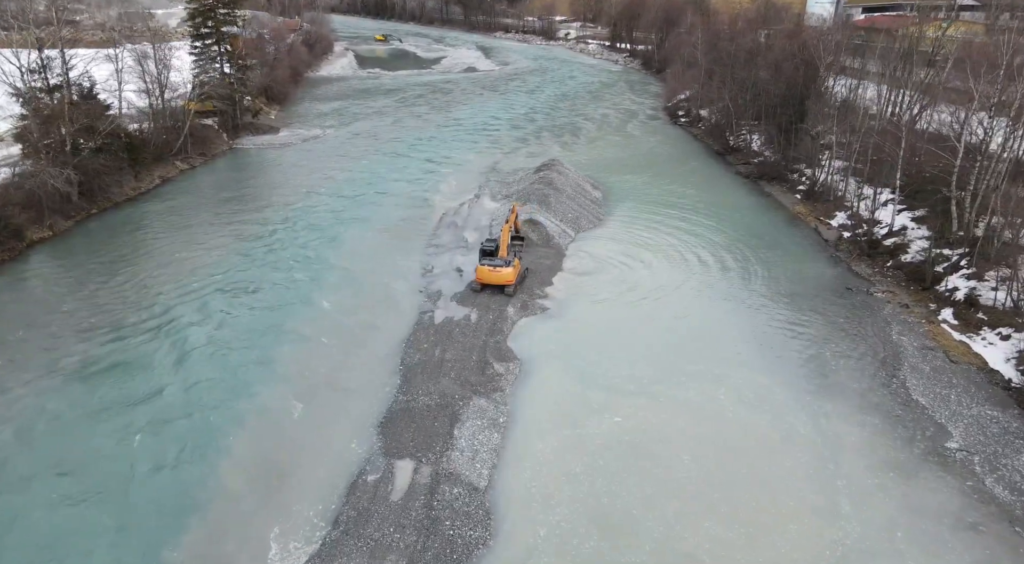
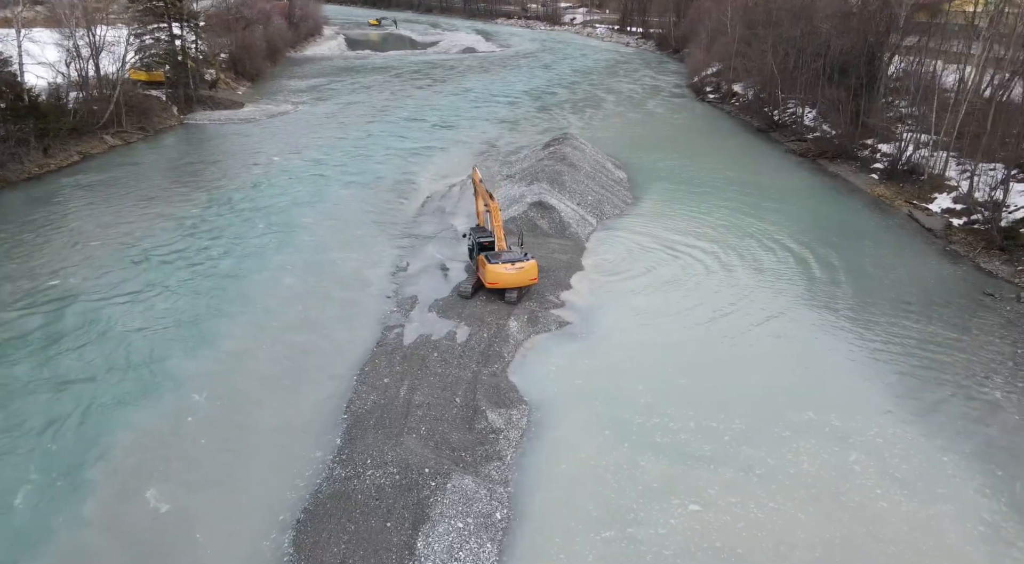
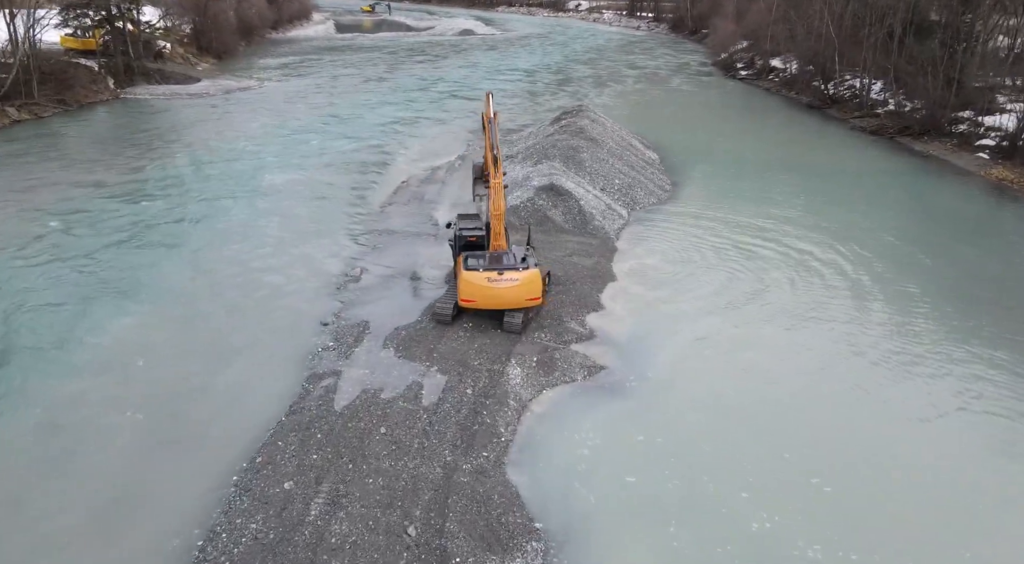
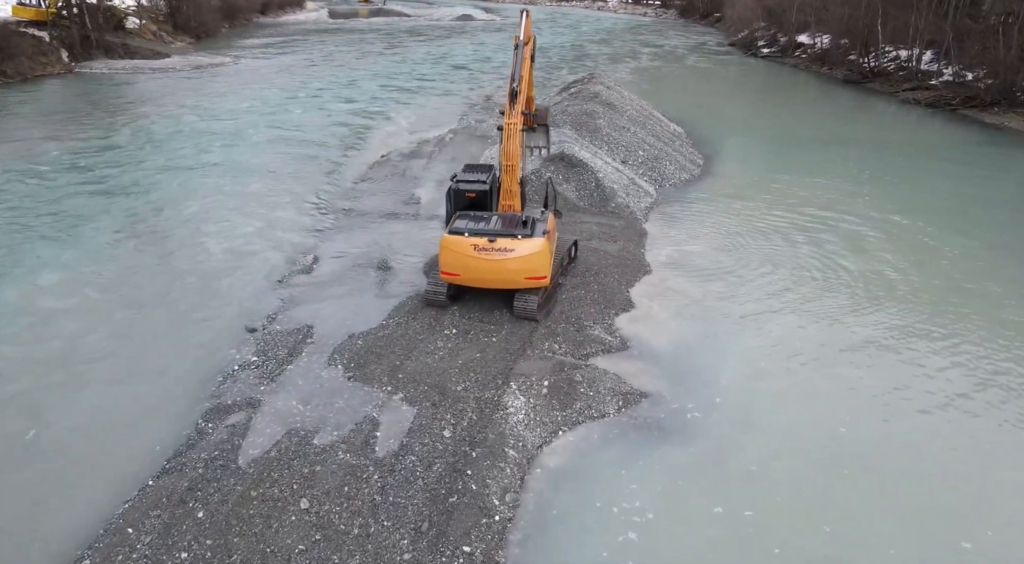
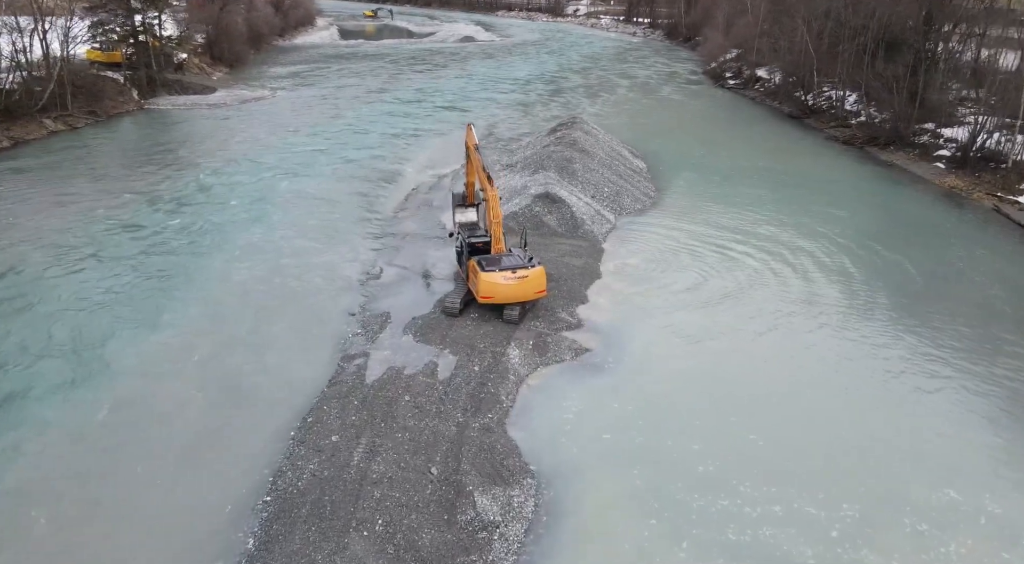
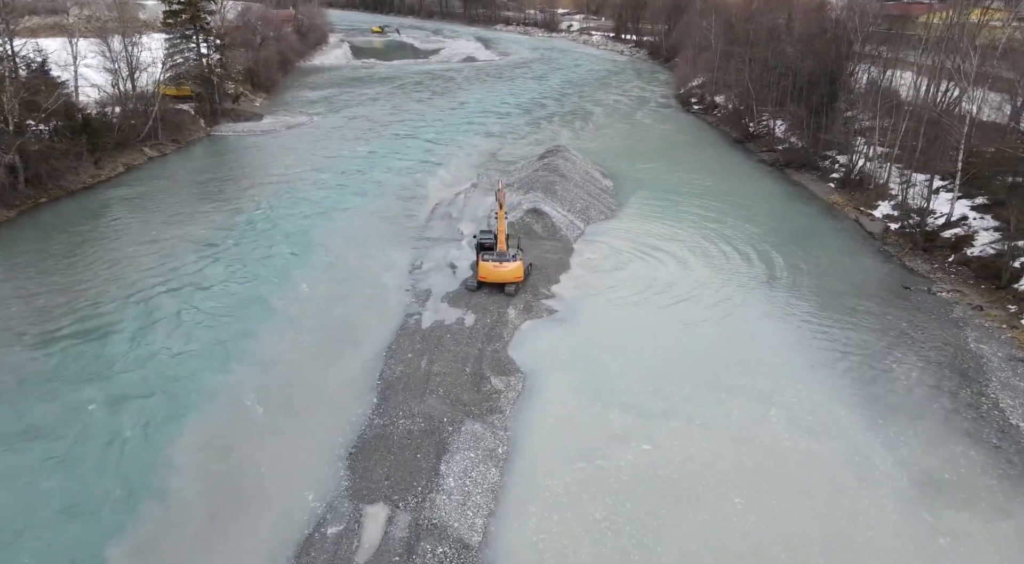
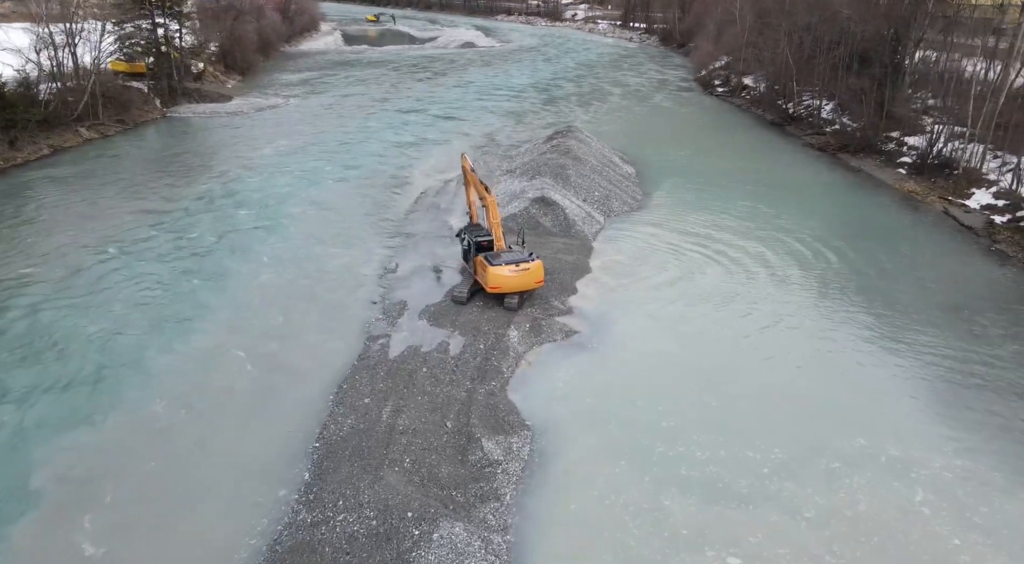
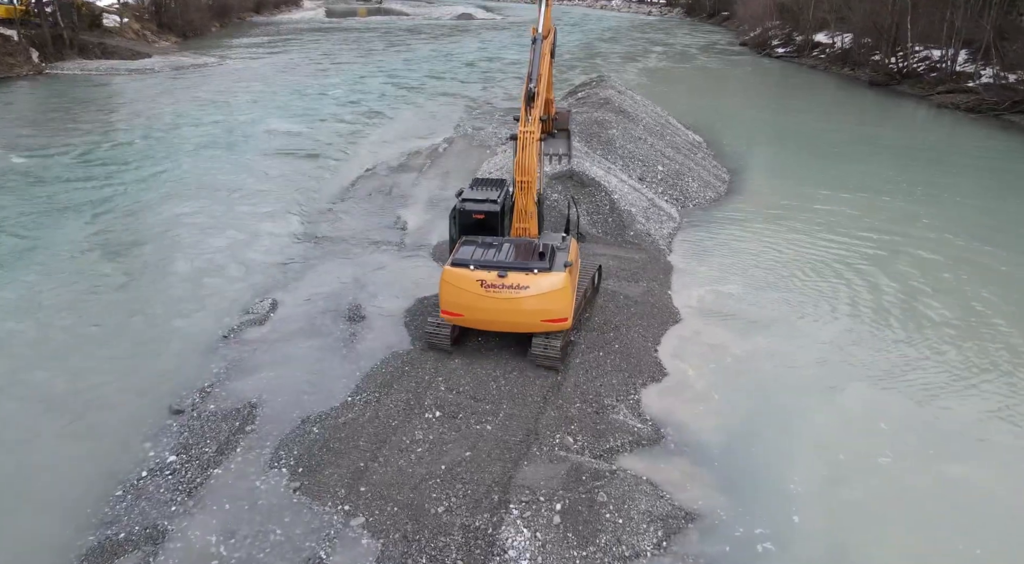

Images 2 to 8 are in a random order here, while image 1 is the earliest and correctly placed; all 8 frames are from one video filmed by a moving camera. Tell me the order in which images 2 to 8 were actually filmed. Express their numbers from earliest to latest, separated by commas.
6, 2, 7, 5, 3, 4, 8
